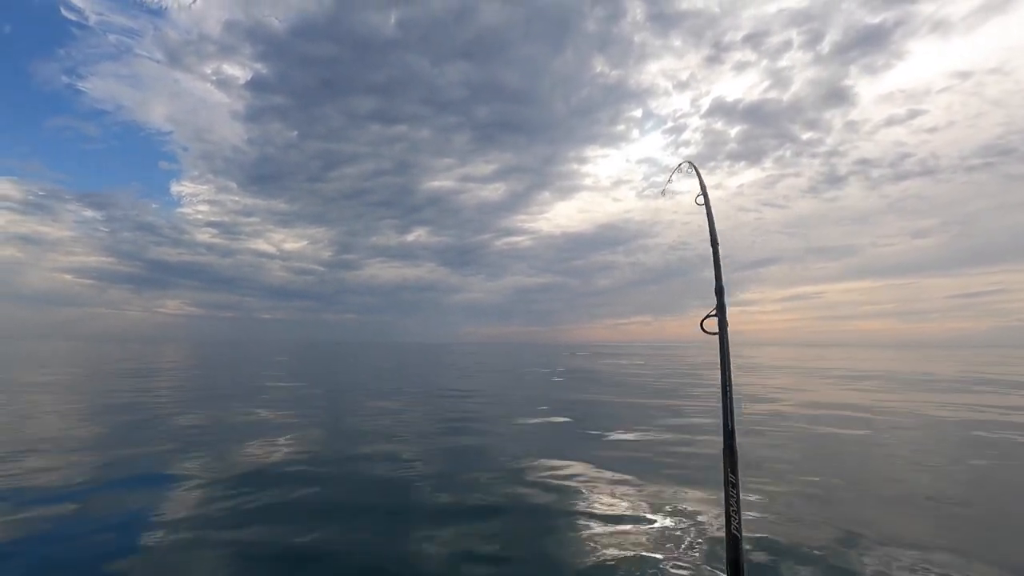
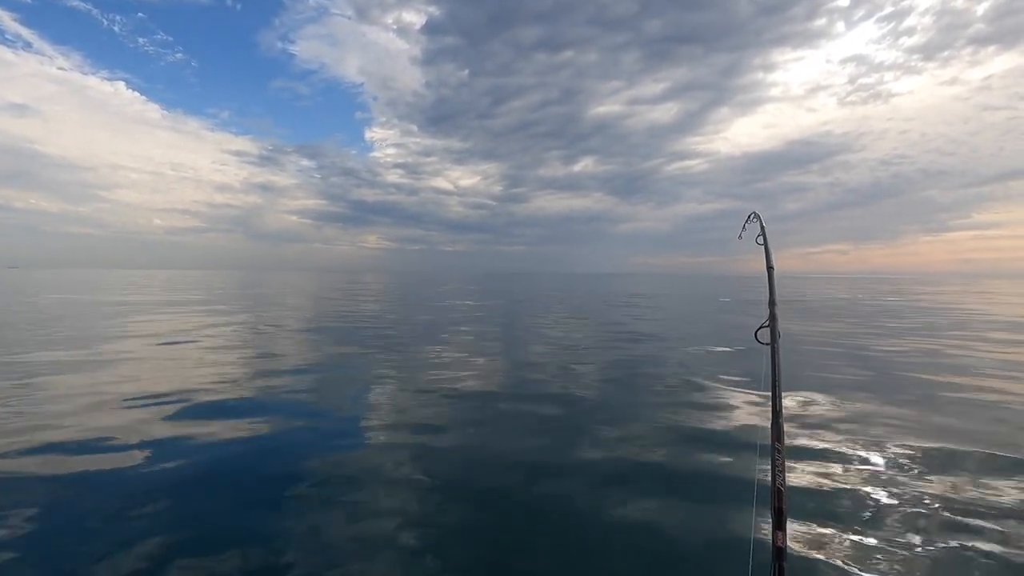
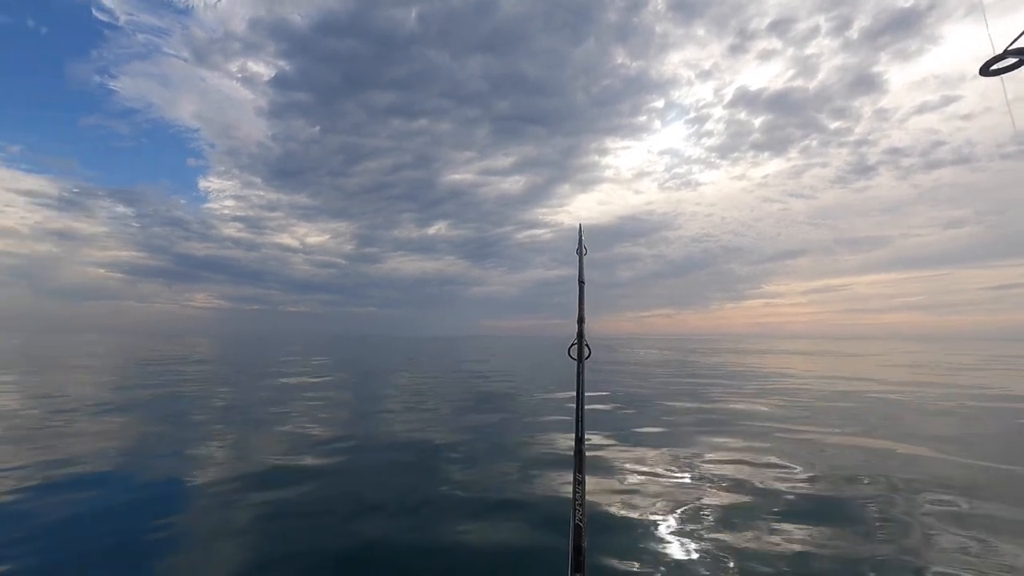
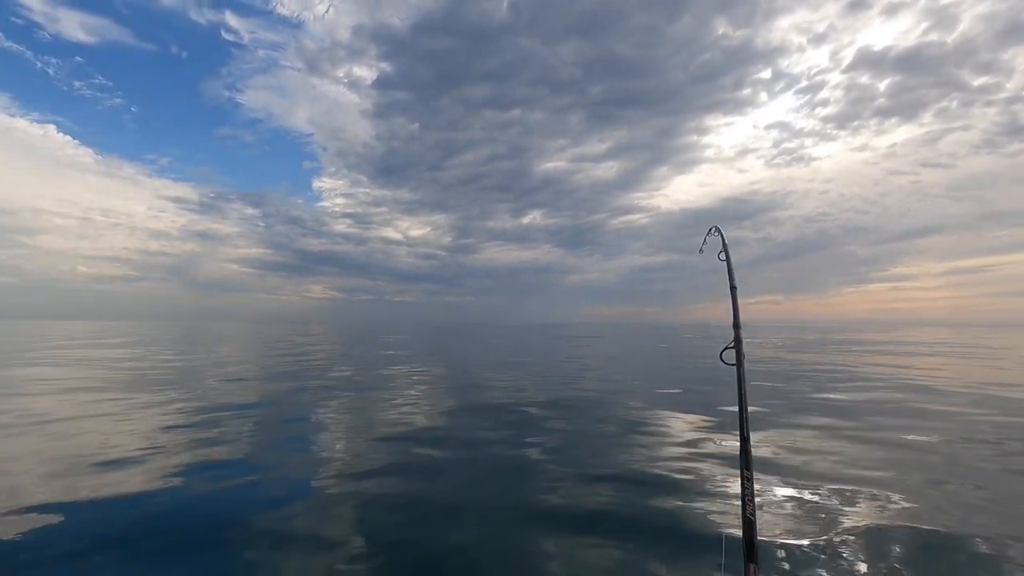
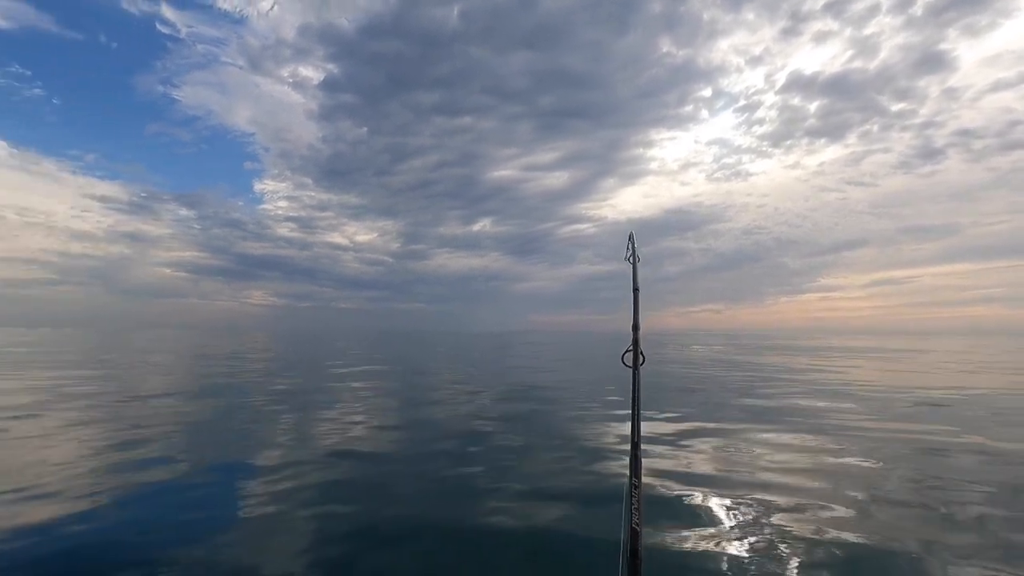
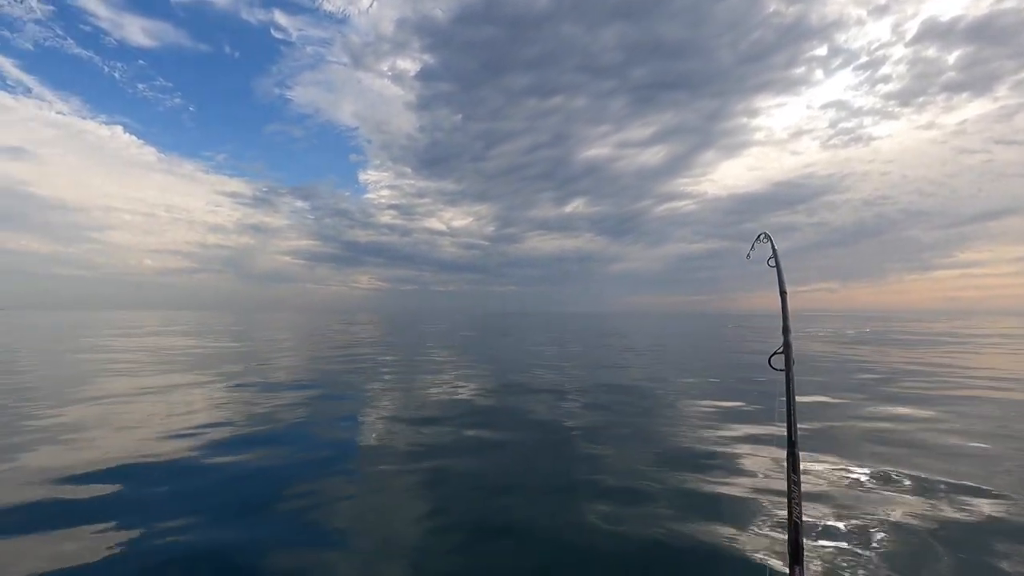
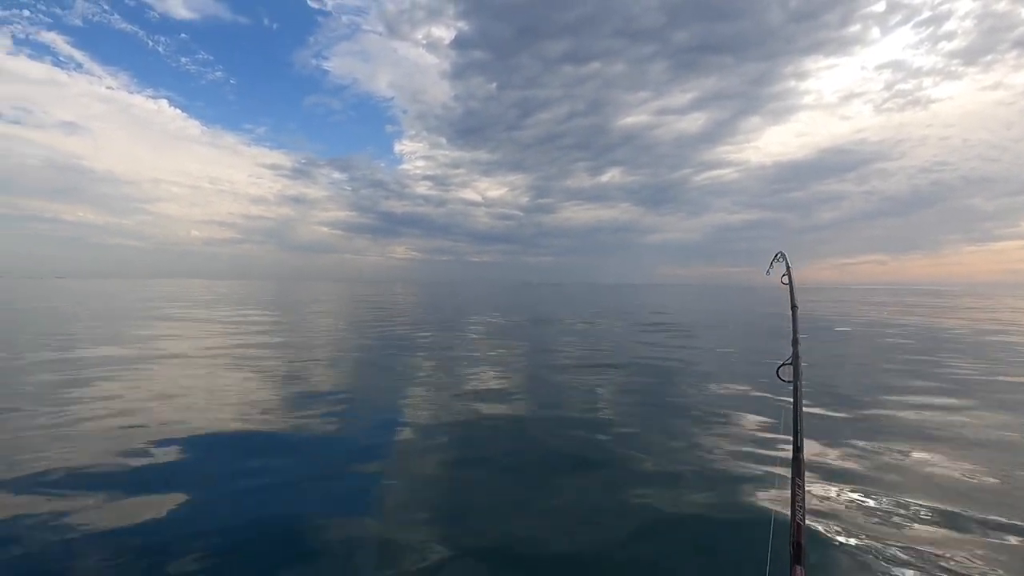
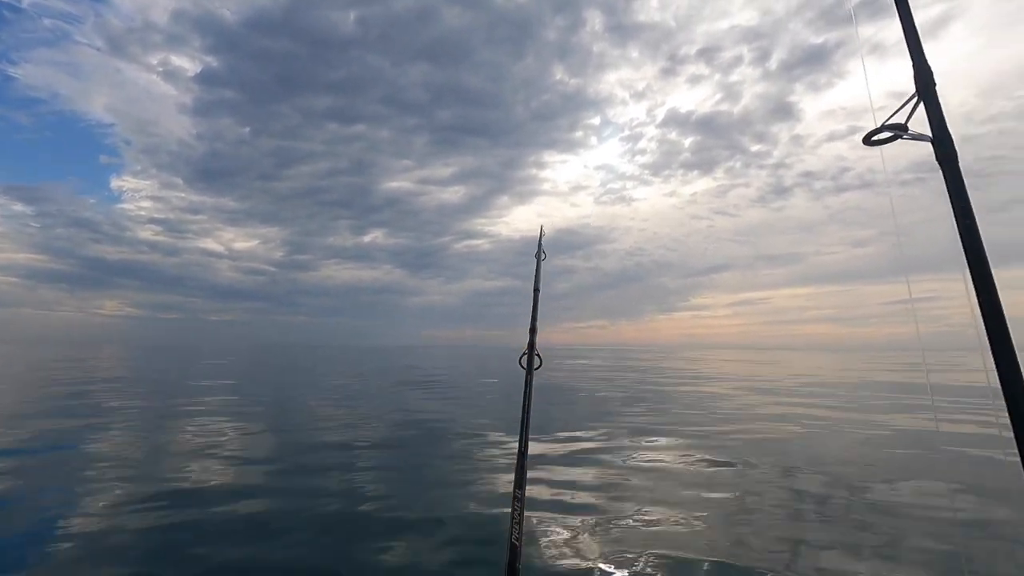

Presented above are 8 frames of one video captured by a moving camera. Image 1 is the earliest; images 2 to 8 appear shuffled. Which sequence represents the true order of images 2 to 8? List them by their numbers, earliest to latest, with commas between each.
8, 3, 5, 4, 6, 2, 7
